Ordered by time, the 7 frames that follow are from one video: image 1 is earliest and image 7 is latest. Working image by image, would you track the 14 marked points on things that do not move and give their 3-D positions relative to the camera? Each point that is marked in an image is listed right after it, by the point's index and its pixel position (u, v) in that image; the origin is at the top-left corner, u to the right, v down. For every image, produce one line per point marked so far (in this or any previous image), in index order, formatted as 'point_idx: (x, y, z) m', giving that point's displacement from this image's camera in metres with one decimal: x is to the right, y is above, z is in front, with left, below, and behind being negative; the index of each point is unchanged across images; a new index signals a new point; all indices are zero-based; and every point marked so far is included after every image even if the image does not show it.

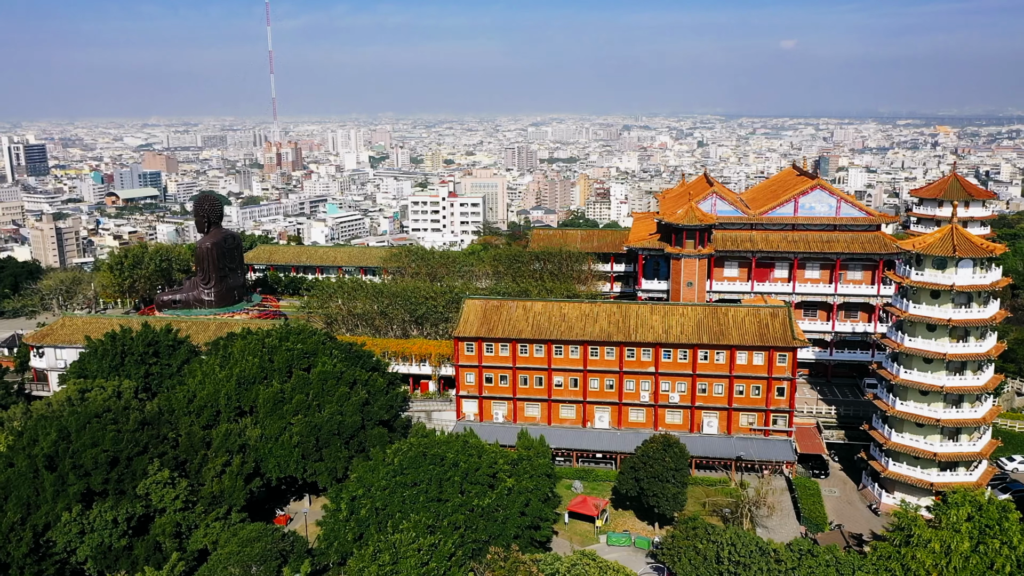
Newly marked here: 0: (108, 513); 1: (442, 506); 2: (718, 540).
0: (-9.8, -5.5, +18.5) m
1: (-1.7, -5.3, +18.3) m
2: (+5.1, -6.3, +18.5) m
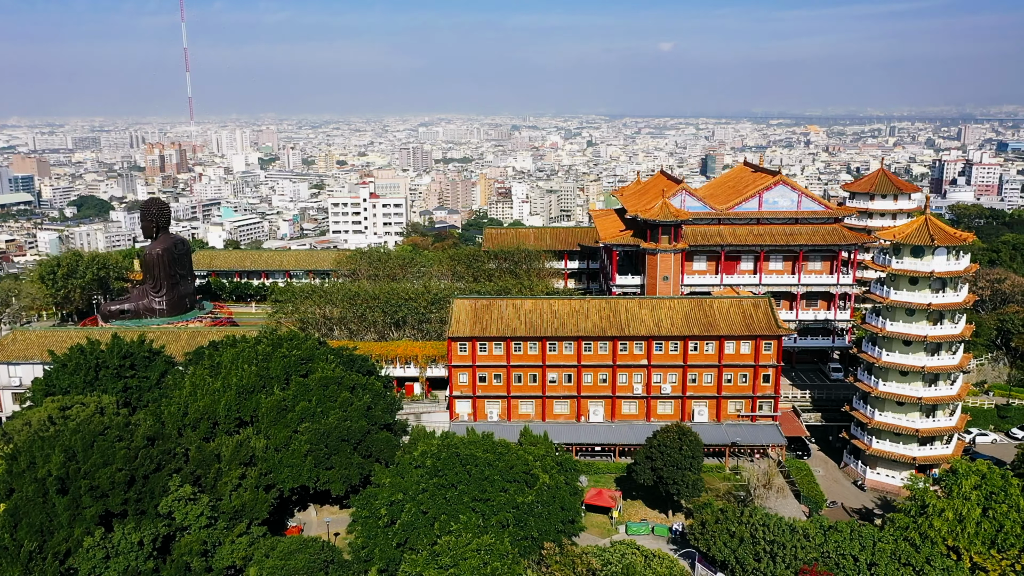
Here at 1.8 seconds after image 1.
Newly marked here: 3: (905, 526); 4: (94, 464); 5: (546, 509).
0: (-8.7, -5.7, +17.3) m
1: (-0.6, -5.3, +18.2) m
2: (+6.1, -6.0, +19.2) m
3: (+10.4, -6.2, +19.5) m
4: (-10.1, -4.3, +18.2) m
5: (+0.9, -5.5, +18.4) m
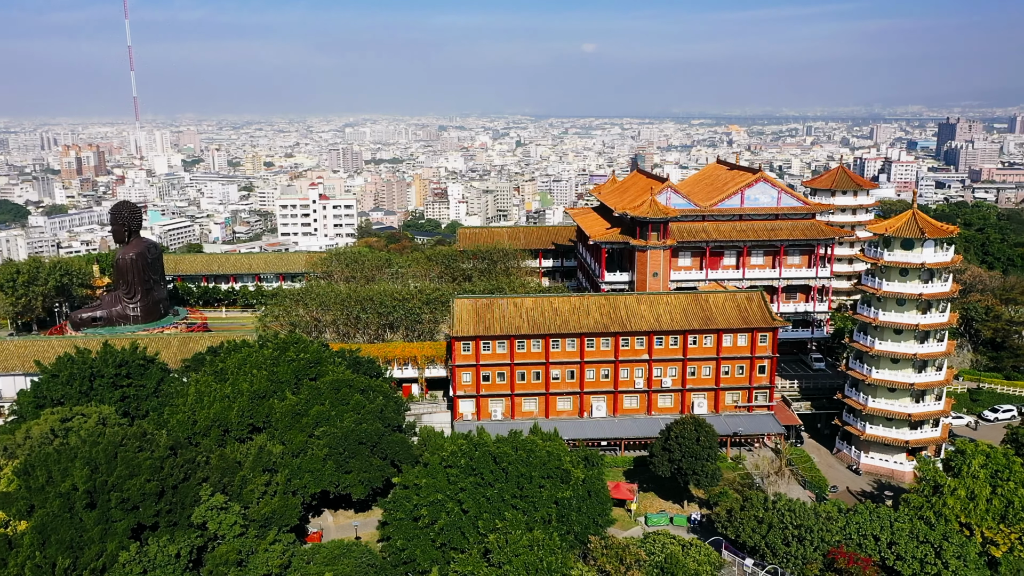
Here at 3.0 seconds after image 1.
0: (-7.6, -5.8, +16.8) m
1: (+0.4, -5.2, +18.2) m
2: (+7.0, -5.8, +19.8) m
3: (+11.2, -6.0, +20.4) m
4: (-9.1, -4.4, +17.5) m
5: (+1.8, -5.4, +18.6) m
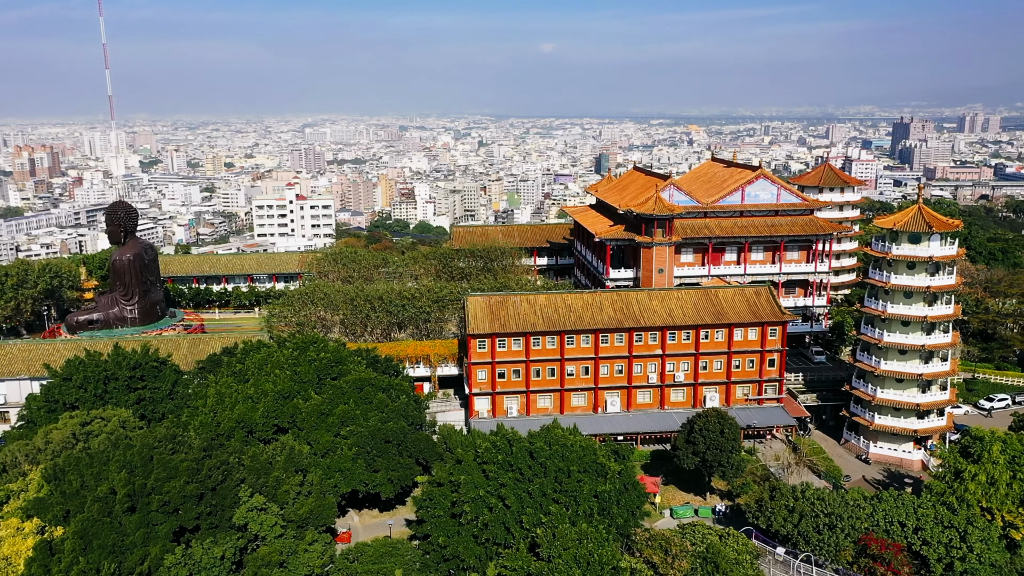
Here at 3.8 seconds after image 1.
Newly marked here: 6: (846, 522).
0: (-6.6, -5.8, +16.5) m
1: (+1.4, -5.1, +18.3) m
2: (+8.0, -5.7, +20.2) m
3: (+12.1, -5.7, +21.0) m
4: (-8.1, -4.4, +17.2) m
5: (+2.8, -5.3, +18.8) m
6: (+8.7, -6.1, +19.5) m
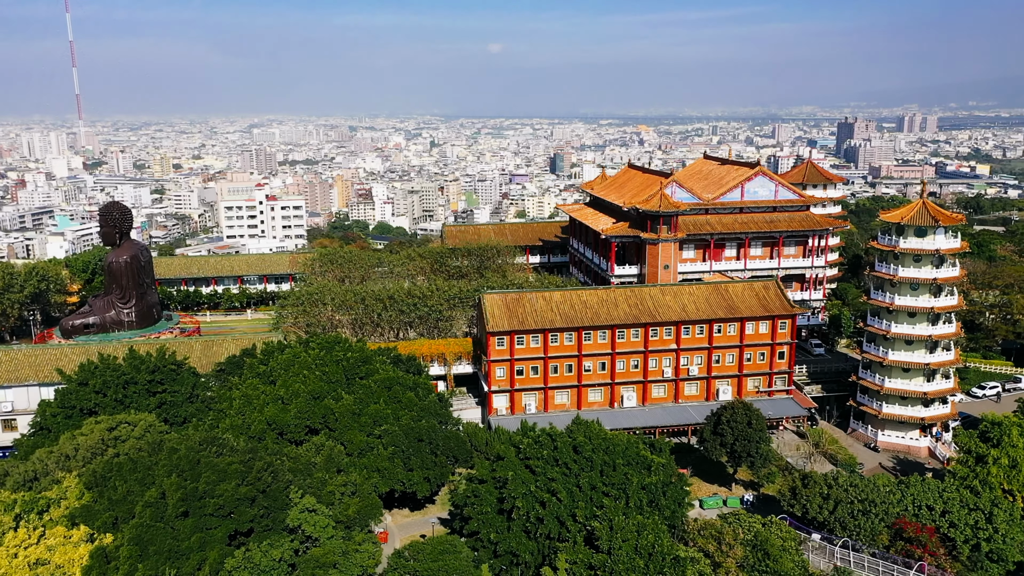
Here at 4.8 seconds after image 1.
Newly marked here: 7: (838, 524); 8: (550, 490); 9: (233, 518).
0: (-5.2, -5.7, +16.3) m
1: (+2.6, -5.0, +18.5) m
2: (+9.1, -5.5, +20.7) m
3: (+13.2, -5.5, +21.7) m
4: (-6.8, -4.4, +16.9) m
5: (+4.0, -5.1, +19.0) m
6: (+9.9, -5.9, +20.1) m
7: (+8.7, -6.3, +20.0) m
8: (+0.9, -5.0, +18.4) m
9: (-6.2, -5.1, +16.7) m
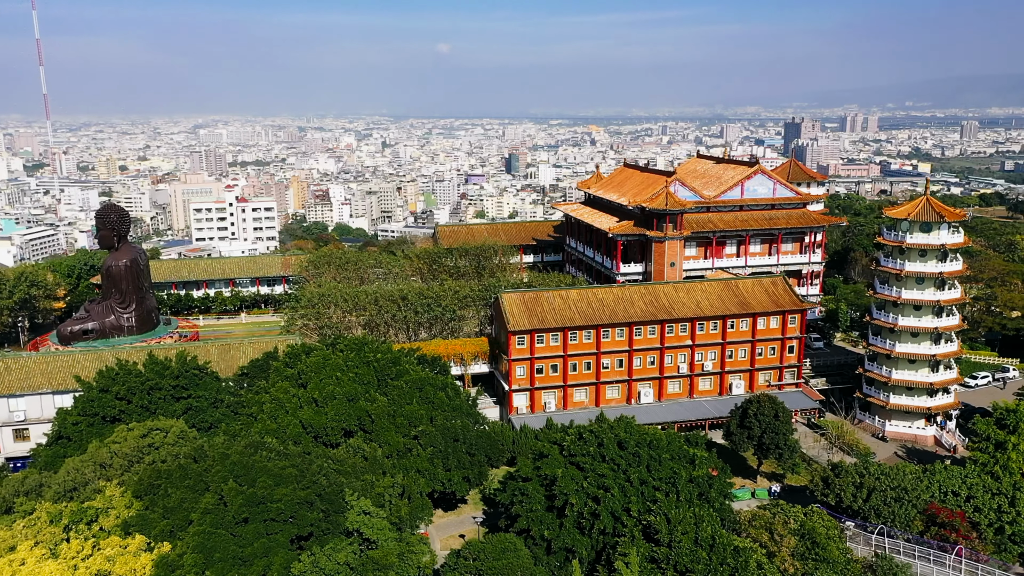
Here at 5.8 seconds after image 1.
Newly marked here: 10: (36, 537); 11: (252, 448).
0: (-3.8, -5.8, +16.2) m
1: (+3.9, -4.9, +18.8) m
2: (+10.2, -5.3, +21.3) m
3: (+14.3, -5.3, +22.6) m
4: (-5.4, -4.4, +16.7) m
5: (+5.2, -5.0, +19.4) m
6: (+11.0, -5.7, +20.7) m
7: (+9.9, -6.2, +20.6) m
8: (+2.2, -4.9, +18.5) m
9: (-4.8, -5.2, +16.5) m
10: (-10.2, -5.3, +16.0) m
11: (-6.5, -4.0, +18.6) m
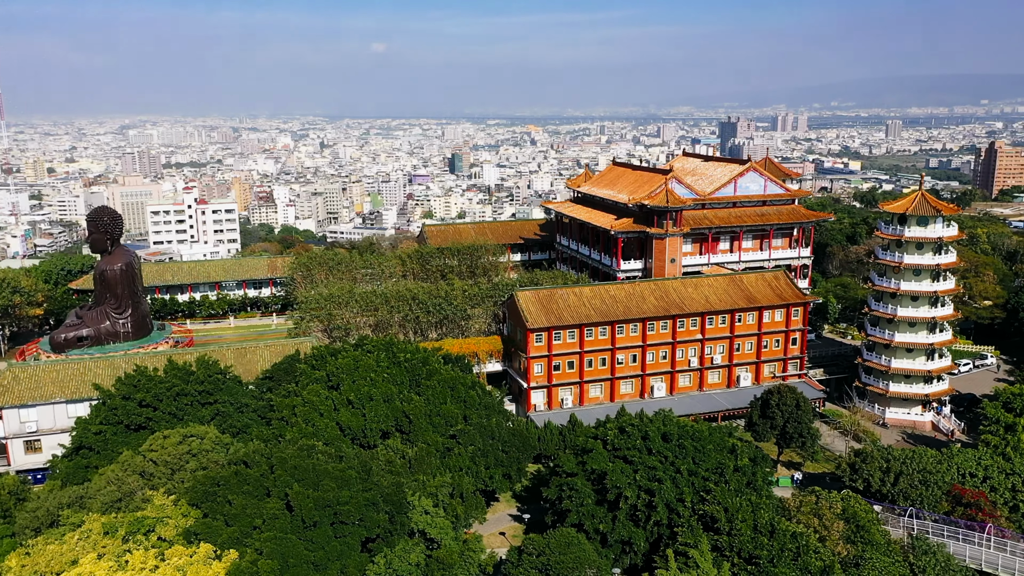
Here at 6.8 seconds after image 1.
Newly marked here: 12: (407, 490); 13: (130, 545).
0: (-2.3, -5.8, +16.2) m
1: (+5.2, -4.8, +19.3) m
2: (+11.4, -5.1, +22.2) m
3: (+15.3, -4.9, +23.7) m
4: (-4.0, -4.5, +16.5) m
5: (+6.5, -4.9, +19.9) m
6: (+12.2, -5.4, +21.6) m
7: (+11.1, -5.9, +21.5) m
8: (+3.5, -4.8, +18.9) m
9: (-3.3, -5.2, +16.4) m
10: (-8.6, -5.4, +15.5) m
11: (-5.2, -4.0, +18.3) m
12: (-2.6, -4.8, +17.9) m
13: (-8.1, -5.4, +15.9) m
